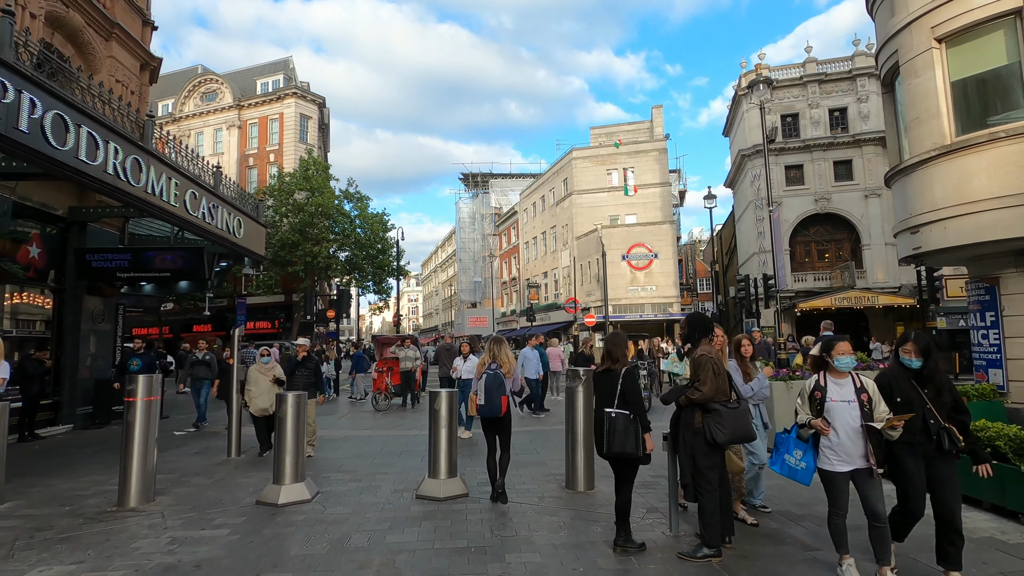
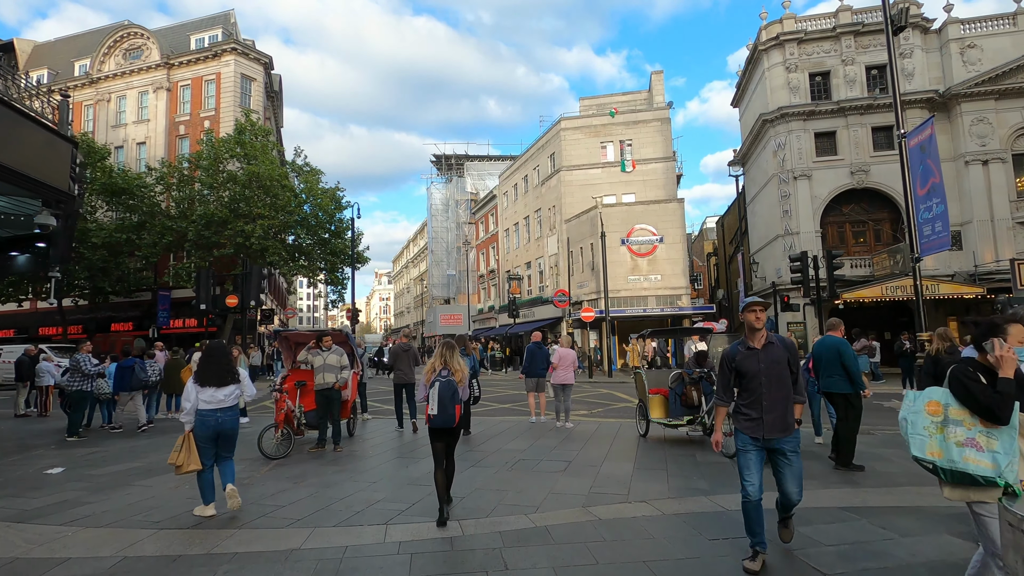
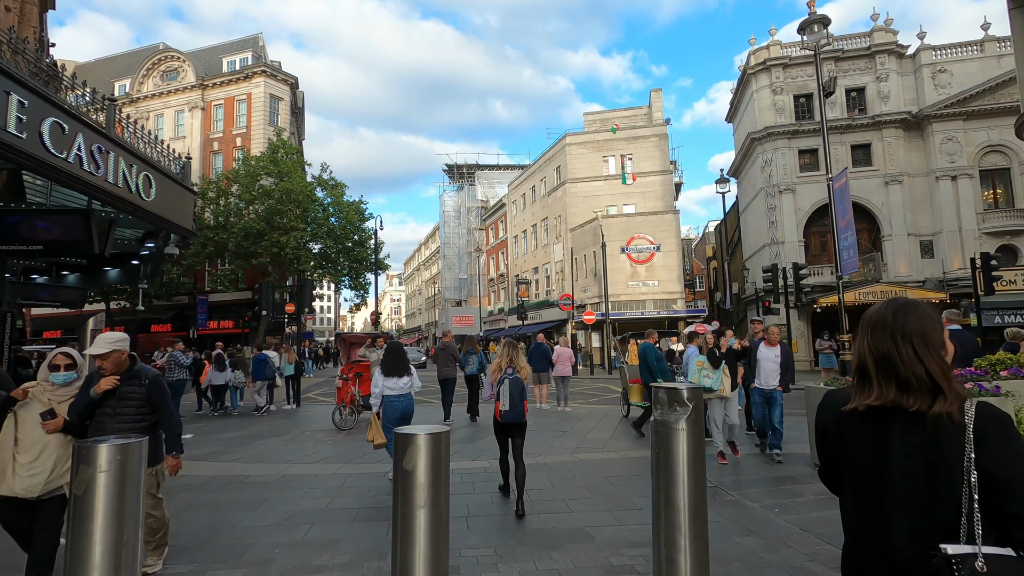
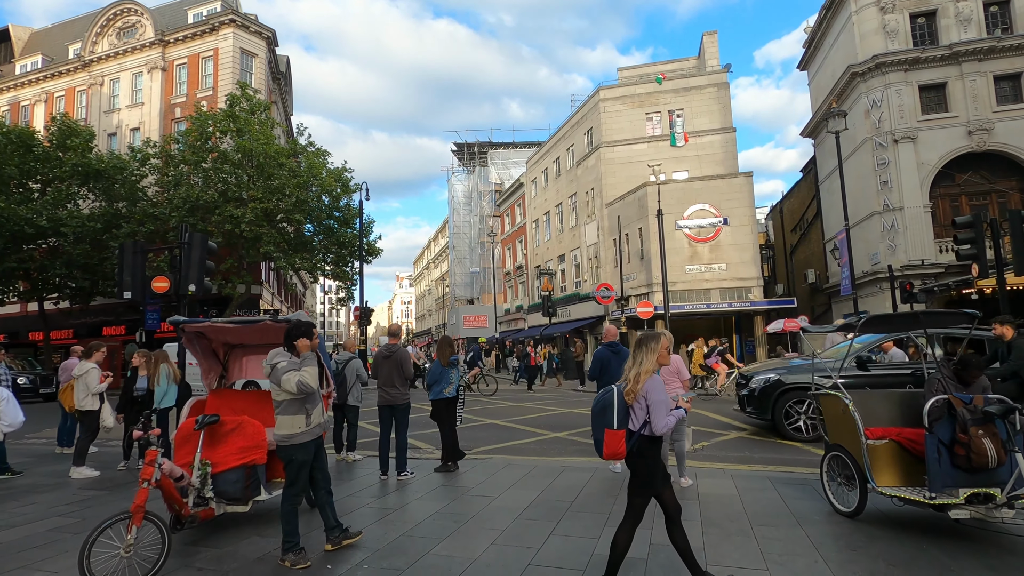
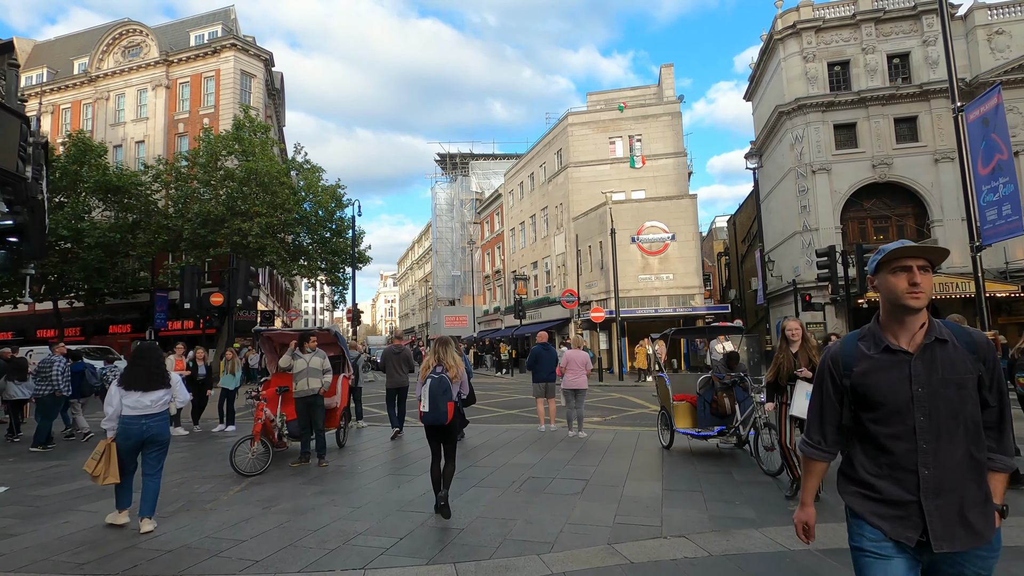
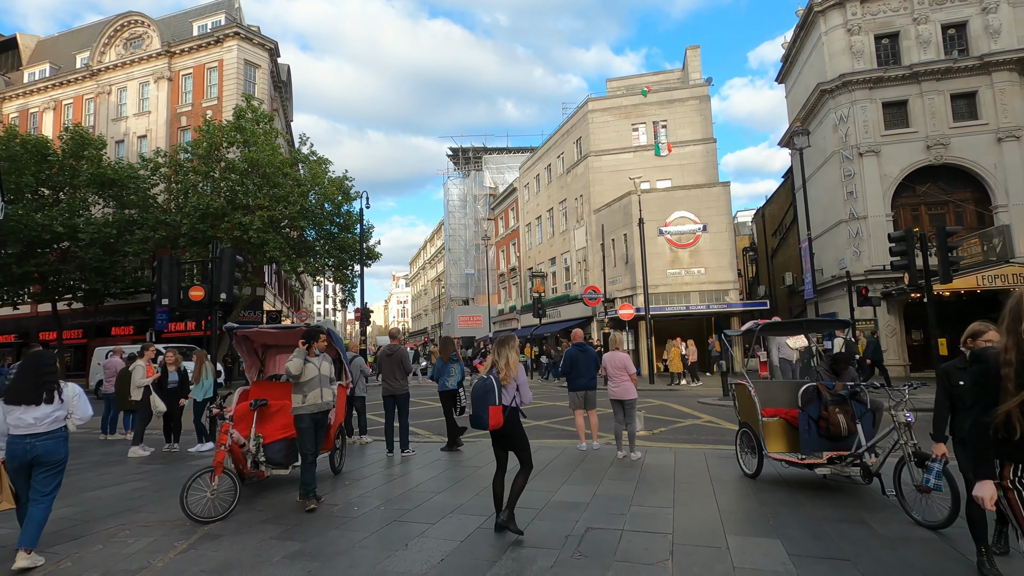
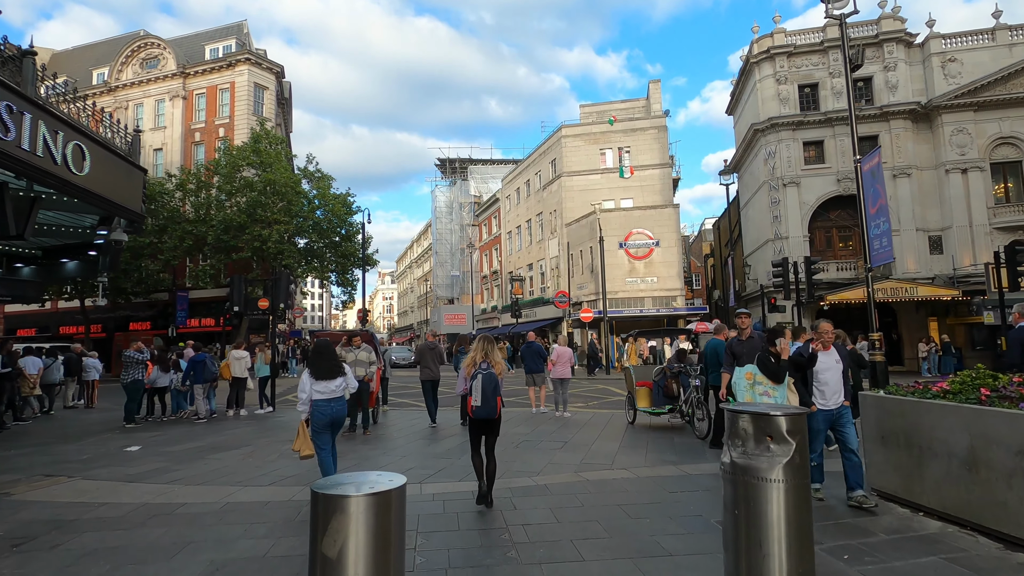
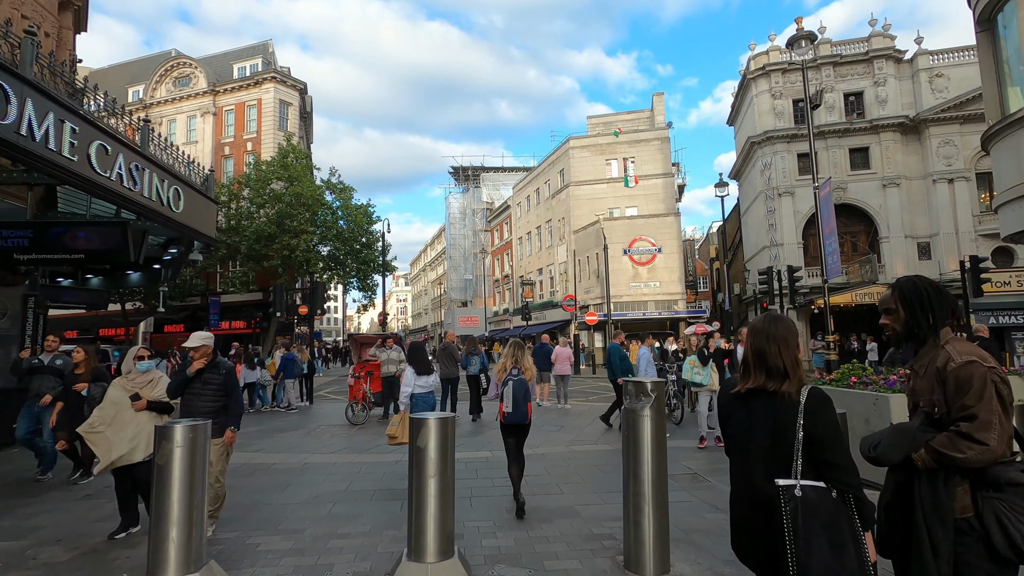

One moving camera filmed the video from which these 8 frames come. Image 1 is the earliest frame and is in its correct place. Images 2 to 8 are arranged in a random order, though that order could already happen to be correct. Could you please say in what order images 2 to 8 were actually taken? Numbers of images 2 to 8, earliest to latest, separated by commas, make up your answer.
8, 3, 7, 2, 5, 6, 4
